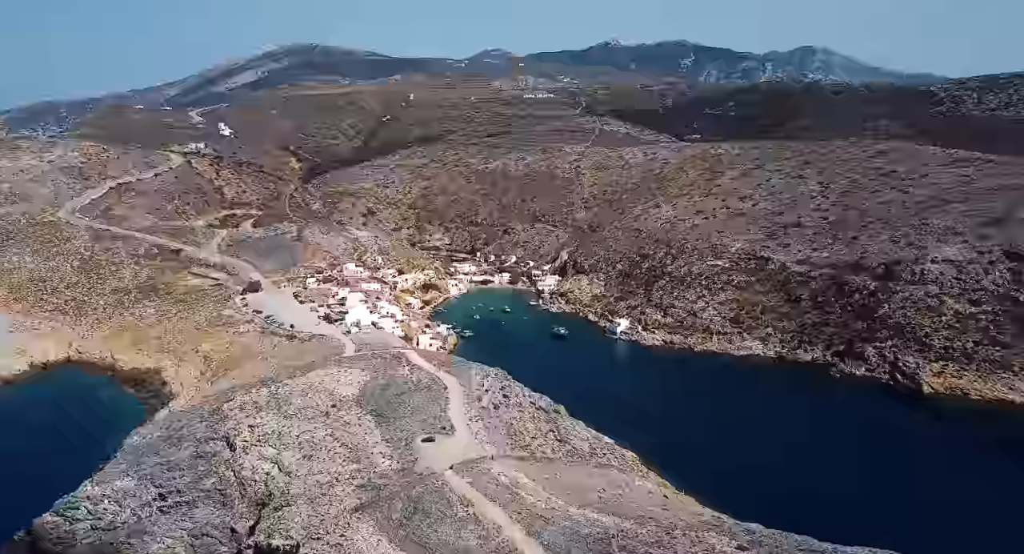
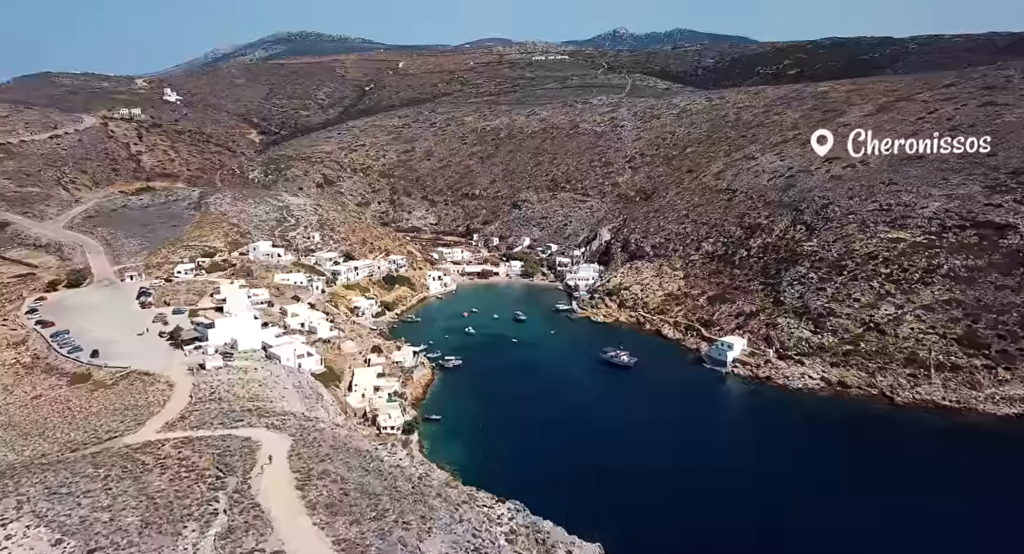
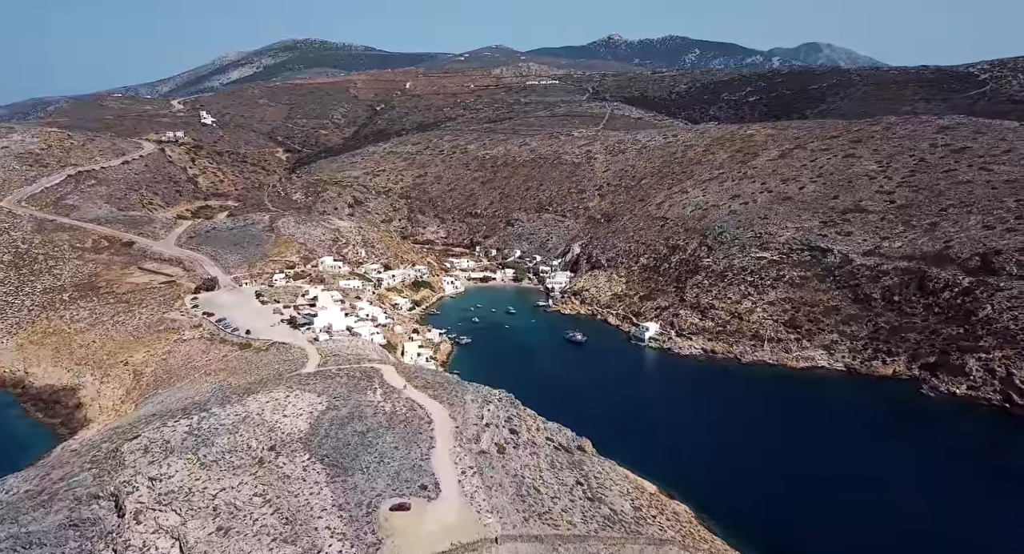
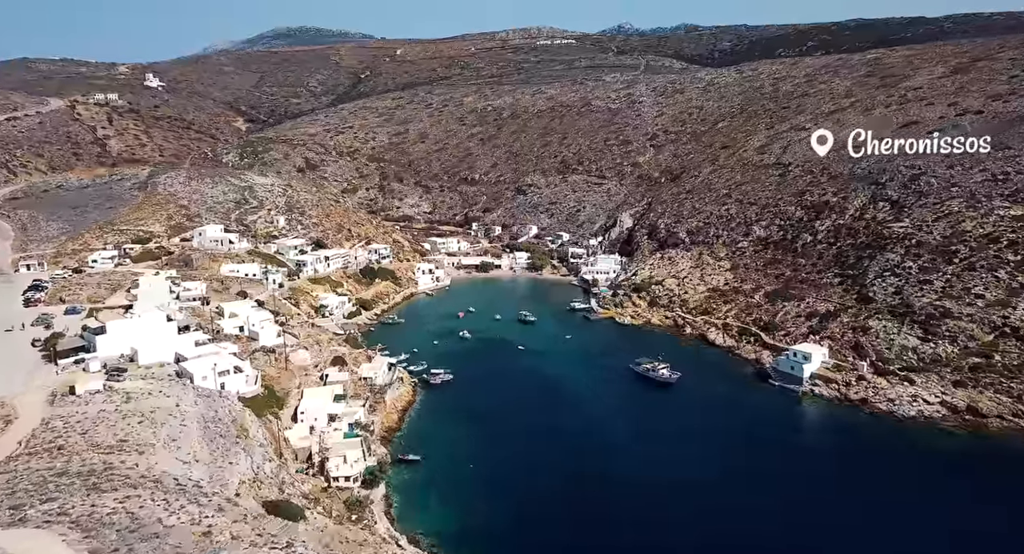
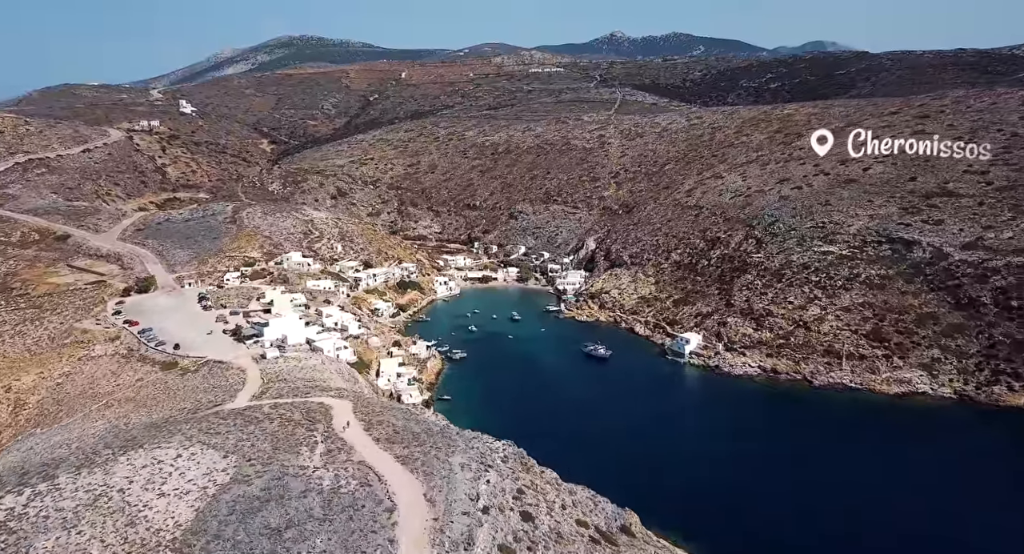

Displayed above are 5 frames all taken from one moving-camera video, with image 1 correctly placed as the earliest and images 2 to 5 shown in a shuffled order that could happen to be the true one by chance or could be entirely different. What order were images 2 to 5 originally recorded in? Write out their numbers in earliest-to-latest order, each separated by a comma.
3, 5, 2, 4
